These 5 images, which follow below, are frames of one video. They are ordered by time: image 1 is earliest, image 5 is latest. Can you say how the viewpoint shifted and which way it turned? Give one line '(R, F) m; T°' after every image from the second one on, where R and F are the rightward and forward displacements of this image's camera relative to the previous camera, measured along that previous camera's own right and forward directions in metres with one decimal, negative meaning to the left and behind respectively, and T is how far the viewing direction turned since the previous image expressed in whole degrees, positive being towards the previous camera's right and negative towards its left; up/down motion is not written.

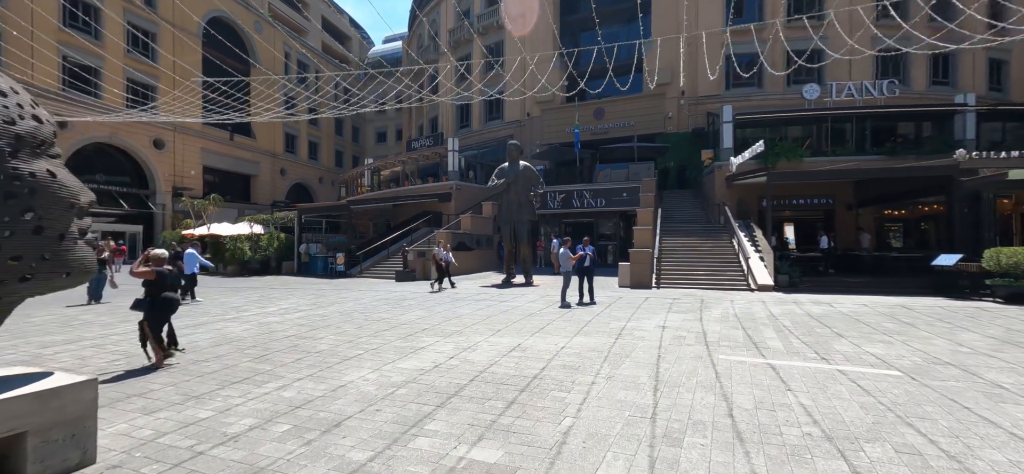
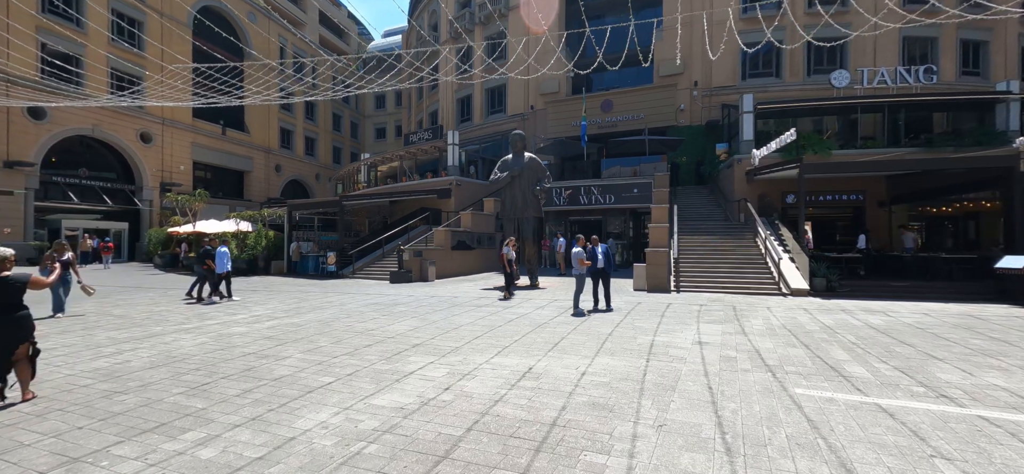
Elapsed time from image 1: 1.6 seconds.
(-0.1, +1.4) m; 0°
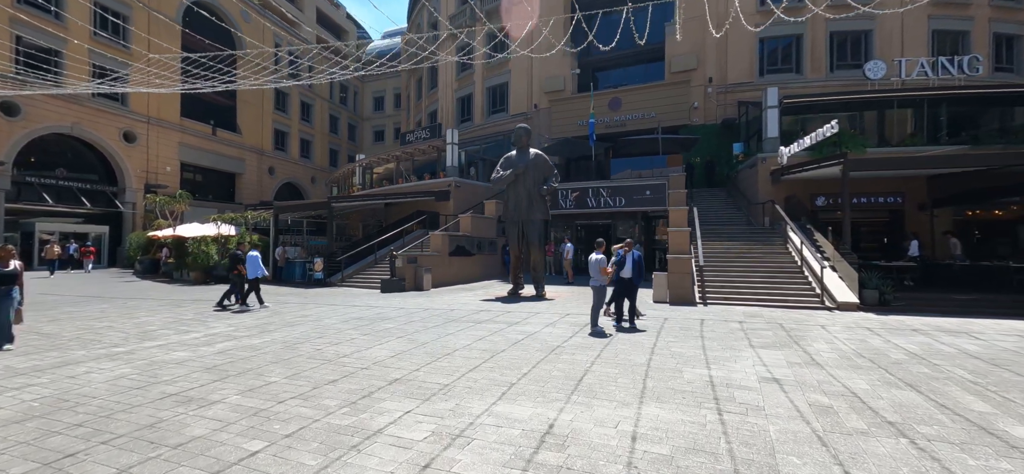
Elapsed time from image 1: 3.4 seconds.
(-0.1, +1.6) m; 0°
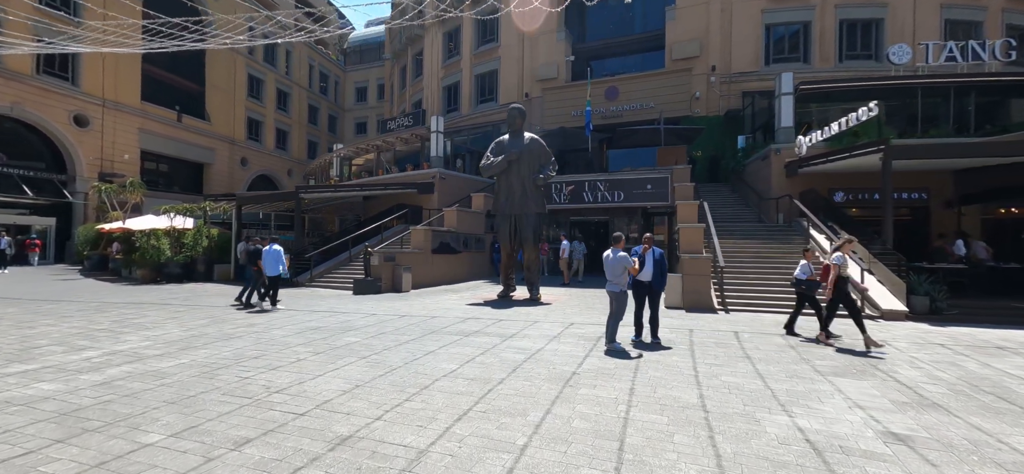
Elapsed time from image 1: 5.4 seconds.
(-0.2, +1.7) m; +2°
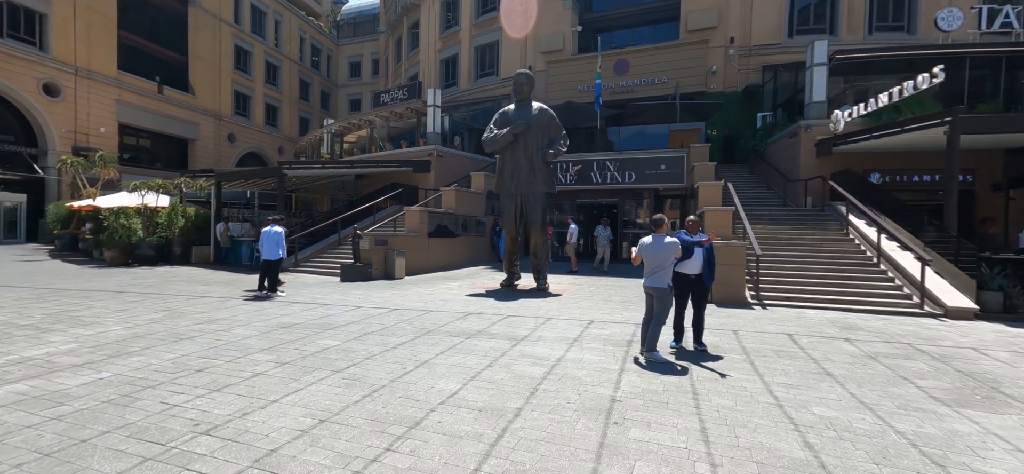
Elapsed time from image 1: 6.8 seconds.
(-0.2, +1.3) m; 0°
